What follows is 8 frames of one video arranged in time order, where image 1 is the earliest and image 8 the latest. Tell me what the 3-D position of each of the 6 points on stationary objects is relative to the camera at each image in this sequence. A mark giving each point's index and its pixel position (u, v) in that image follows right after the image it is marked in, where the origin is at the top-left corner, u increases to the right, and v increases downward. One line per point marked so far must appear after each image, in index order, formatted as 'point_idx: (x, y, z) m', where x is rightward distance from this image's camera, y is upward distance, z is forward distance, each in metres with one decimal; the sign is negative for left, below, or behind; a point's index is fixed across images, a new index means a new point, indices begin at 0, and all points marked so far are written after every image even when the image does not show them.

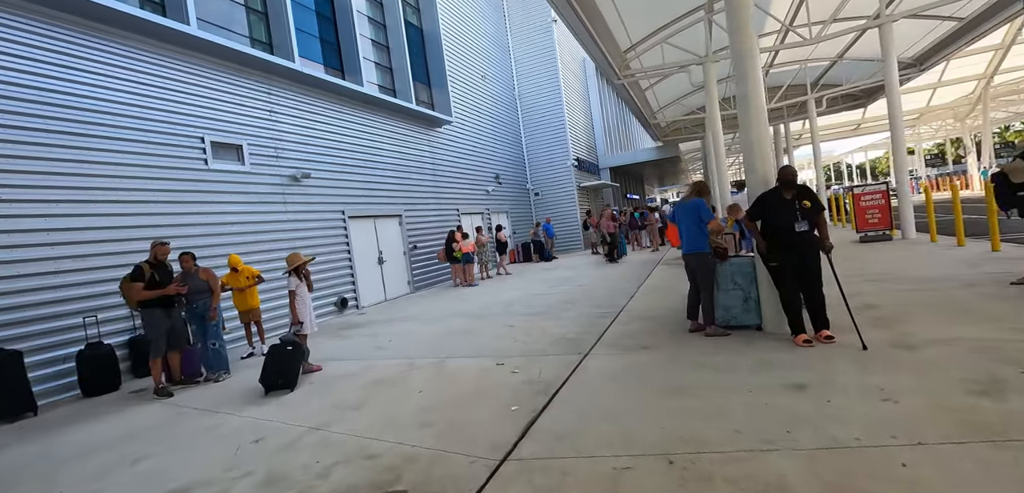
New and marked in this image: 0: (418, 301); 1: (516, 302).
0: (-2.1, -1.2, +10.8) m
1: (0.0, -1.0, +8.4) m
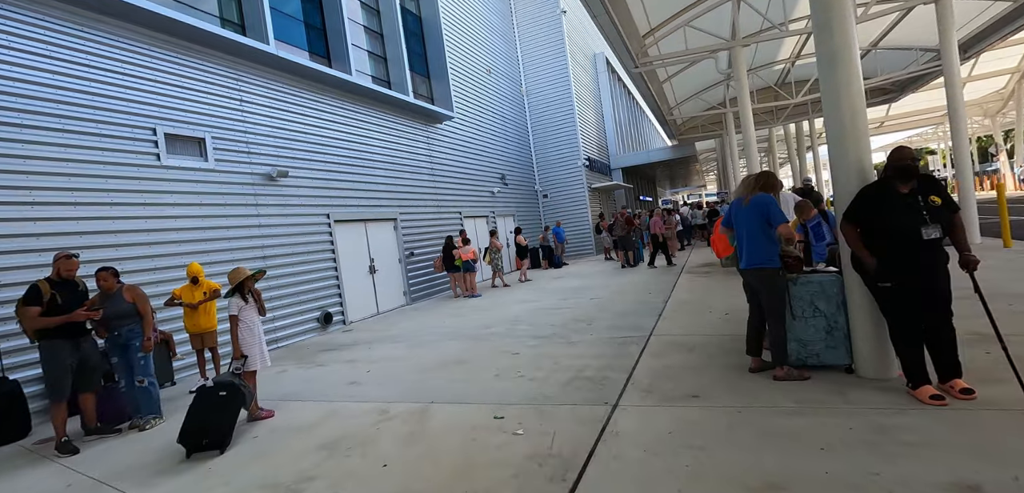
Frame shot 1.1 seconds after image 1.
0: (-2.0, -1.4, +9.6) m
1: (+0.1, -1.1, +7.2) m
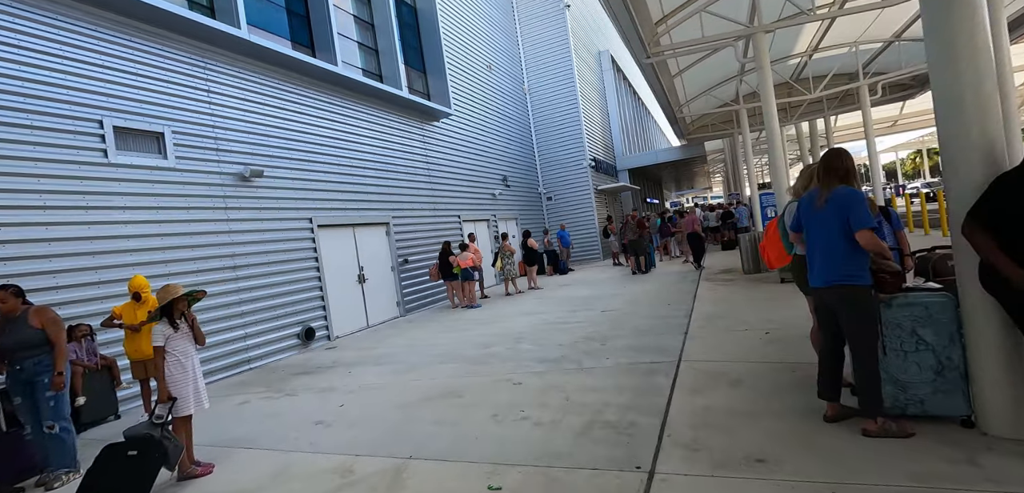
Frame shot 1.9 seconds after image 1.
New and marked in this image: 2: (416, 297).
0: (-1.9, -1.5, +8.7) m
1: (+0.1, -1.2, +6.3) m
2: (-2.2, -1.2, +11.0) m
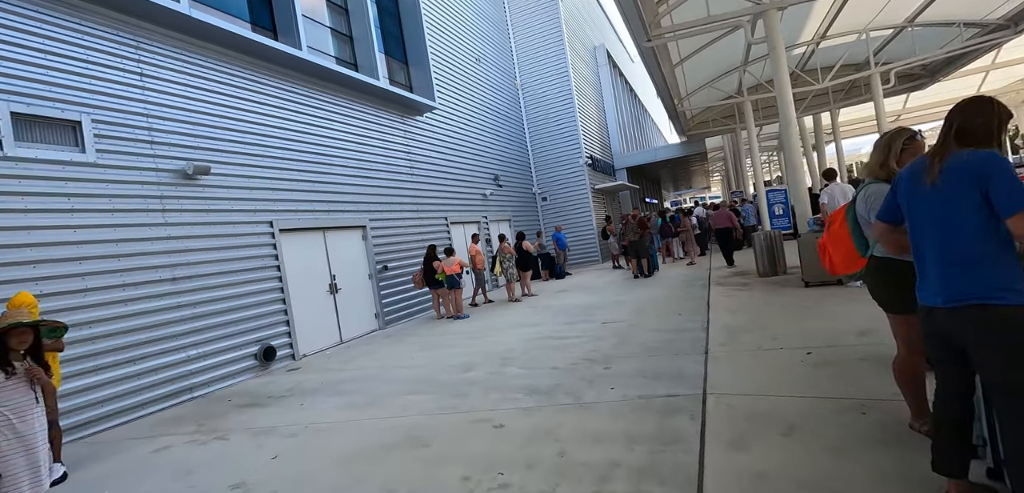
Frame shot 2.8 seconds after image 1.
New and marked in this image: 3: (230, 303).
0: (-2.1, -1.6, +7.7) m
1: (0.0, -1.3, +5.3) m
2: (-2.4, -1.3, +10.0) m
3: (-3.9, -0.8, +6.6) m
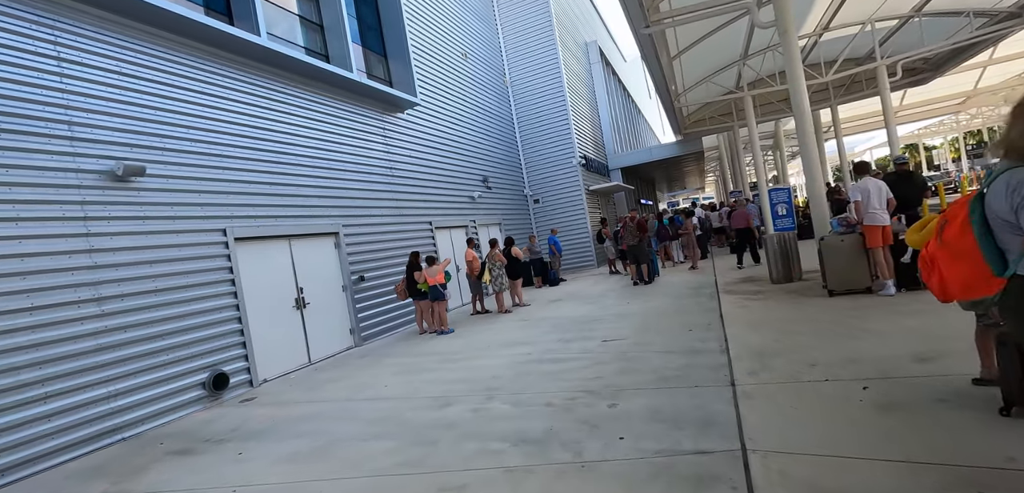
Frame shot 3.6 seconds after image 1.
0: (-2.3, -1.7, +6.8) m
1: (-0.2, -1.4, +4.4) m
2: (-2.6, -1.4, +9.1) m
3: (-4.1, -0.9, +5.7) m
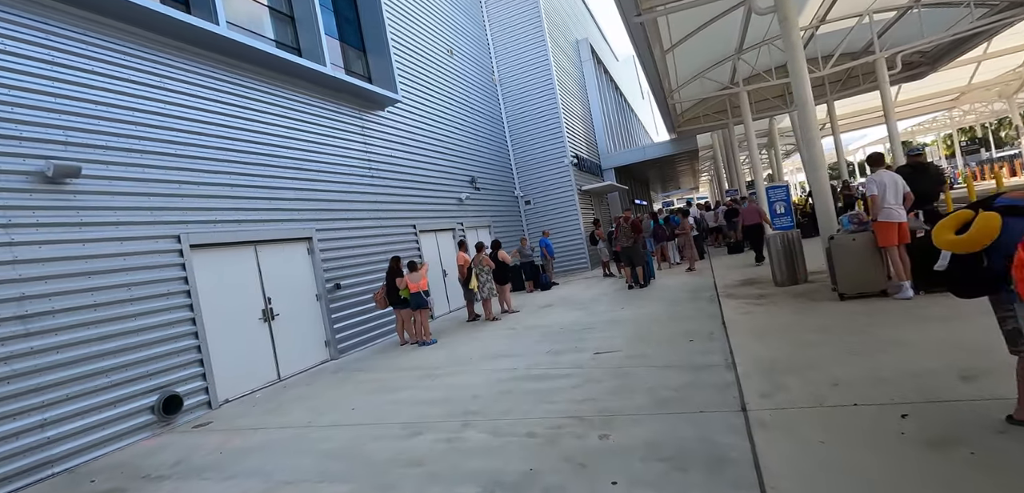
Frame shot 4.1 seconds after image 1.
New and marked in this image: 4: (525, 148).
0: (-2.5, -1.8, +6.2) m
1: (-0.3, -1.4, +3.9) m
2: (-2.8, -1.5, +8.5) m
3: (-4.3, -1.0, +5.1) m
4: (+0.5, +3.5, +16.9) m
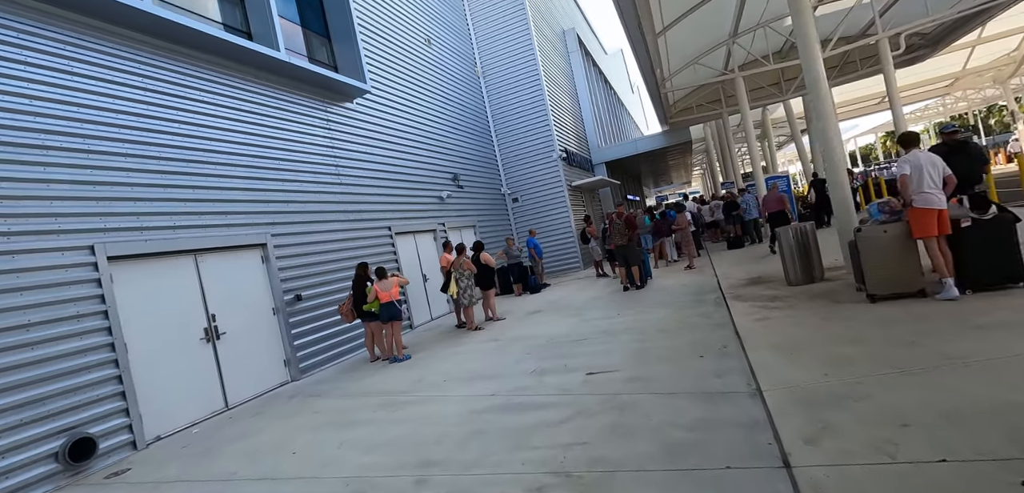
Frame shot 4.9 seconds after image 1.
0: (-2.7, -1.9, +5.3) m
1: (-0.5, -1.4, +3.0) m
2: (-3.0, -1.6, +7.6) m
3: (-4.5, -1.2, +4.2) m
4: (0.0, +3.5, +16.1) m
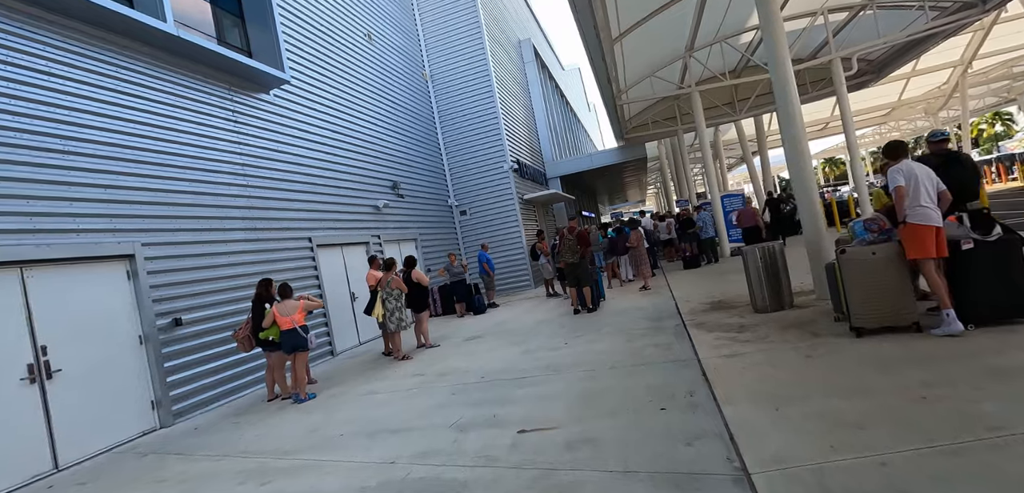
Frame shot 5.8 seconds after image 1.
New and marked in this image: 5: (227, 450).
0: (-3.4, -2.0, +4.0) m
1: (-1.0, -1.5, +1.9) m
2: (-3.9, -1.8, +6.2) m
3: (-5.1, -1.2, +2.7) m
4: (-1.6, +3.0, +15.1) m
5: (-2.6, -1.8, +4.4) m
